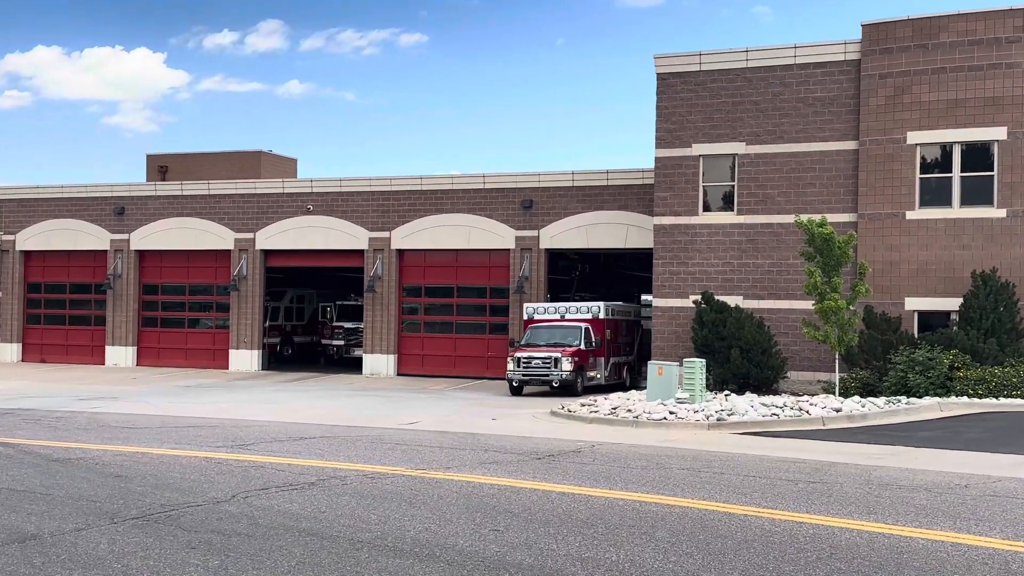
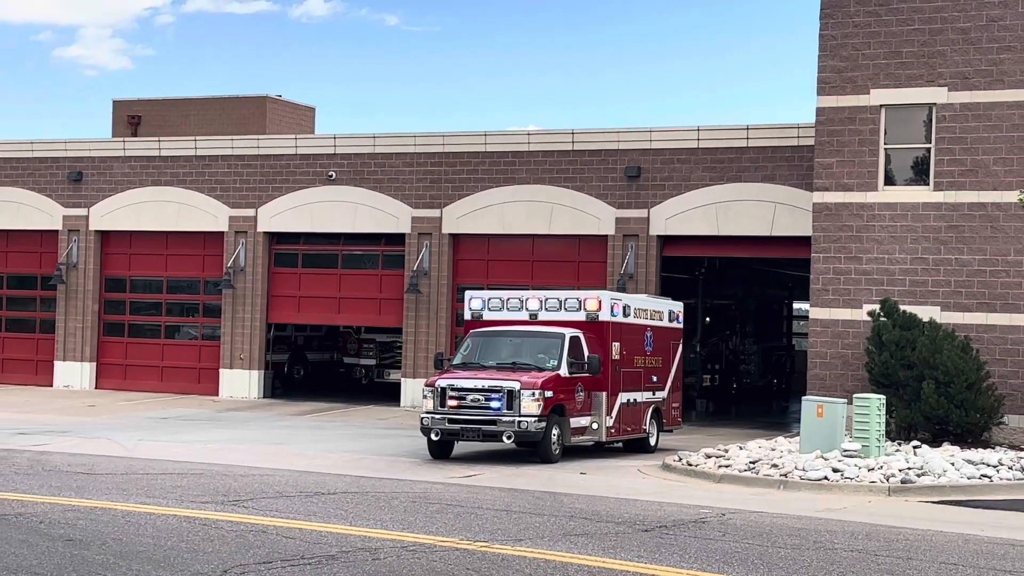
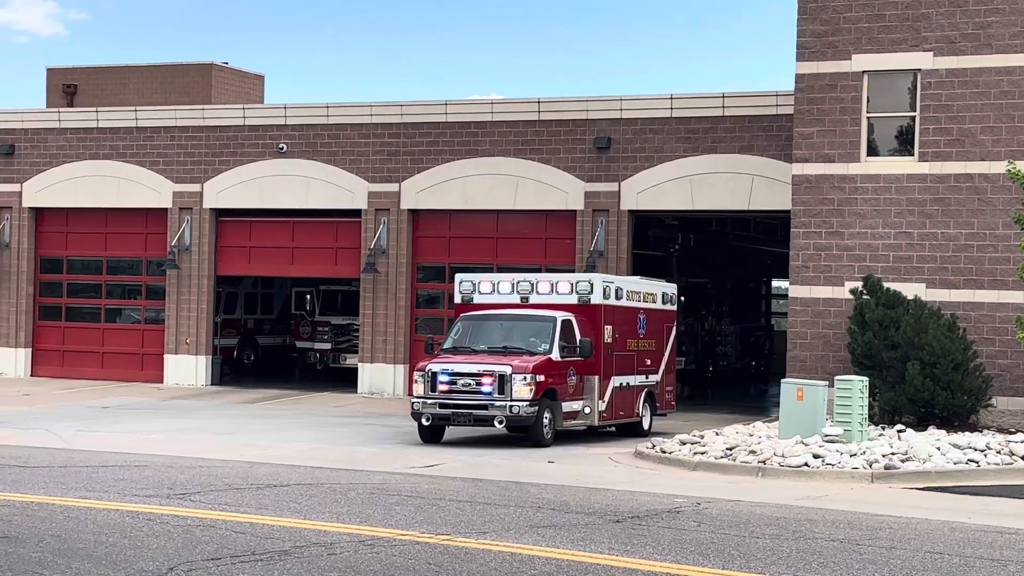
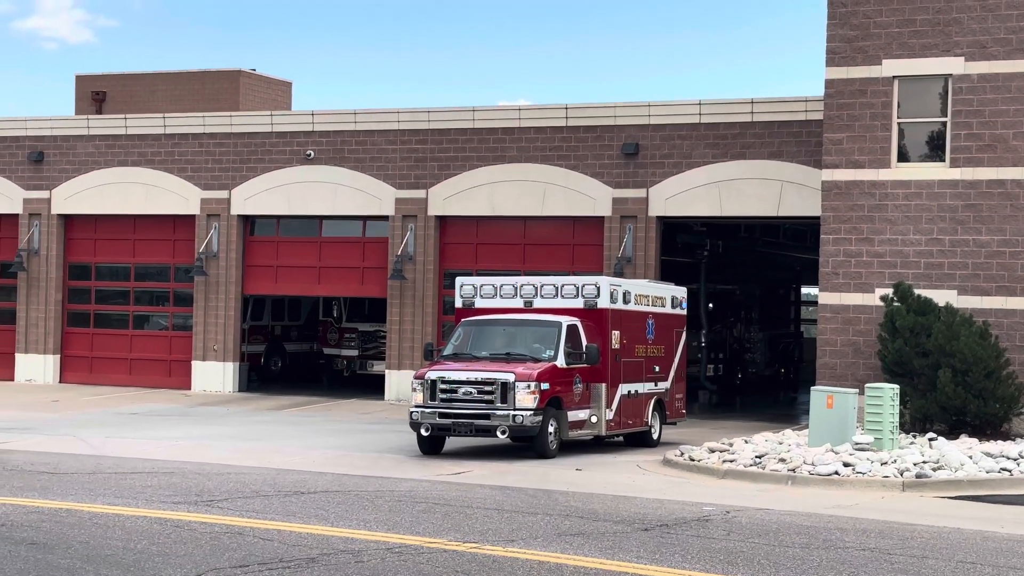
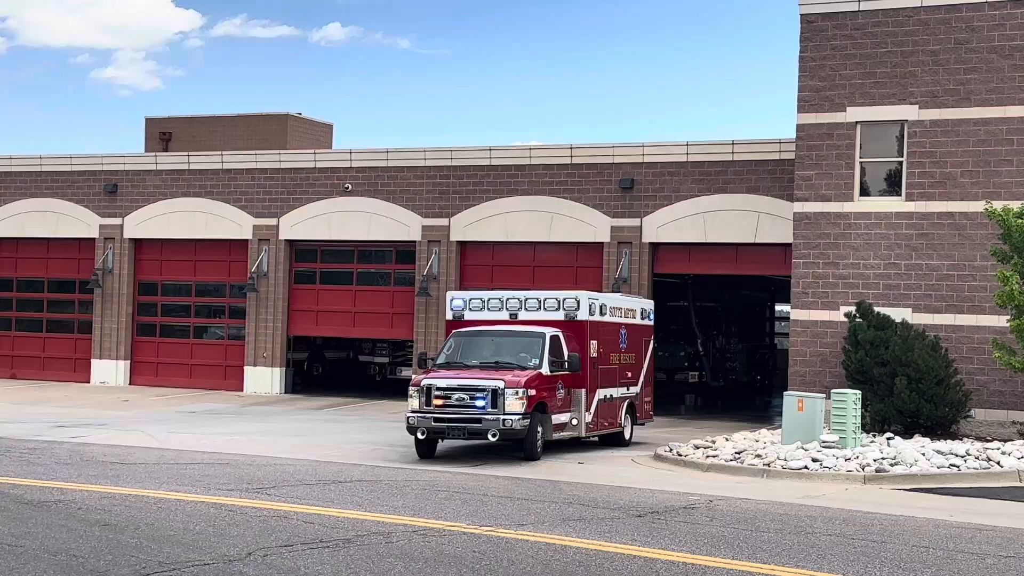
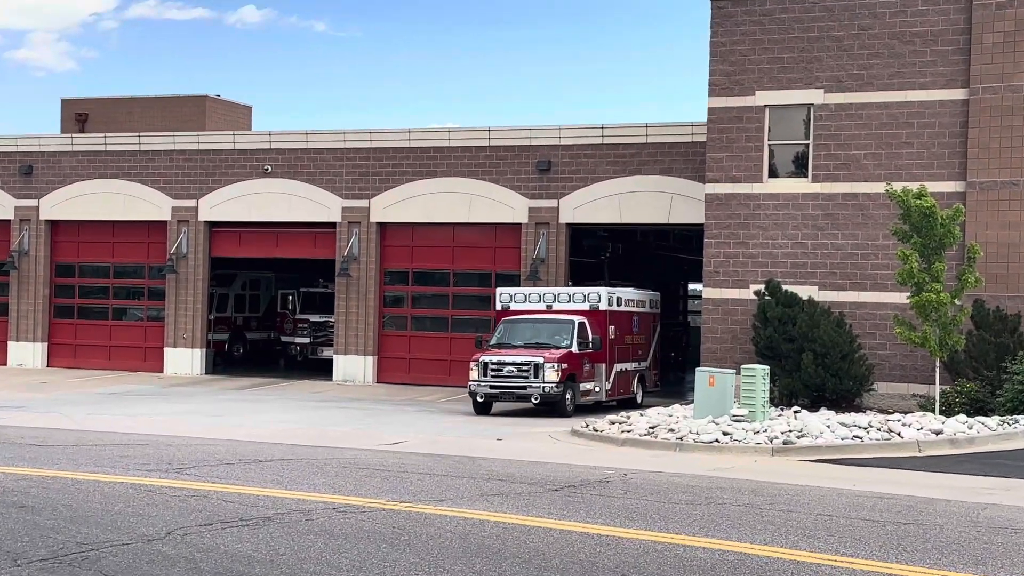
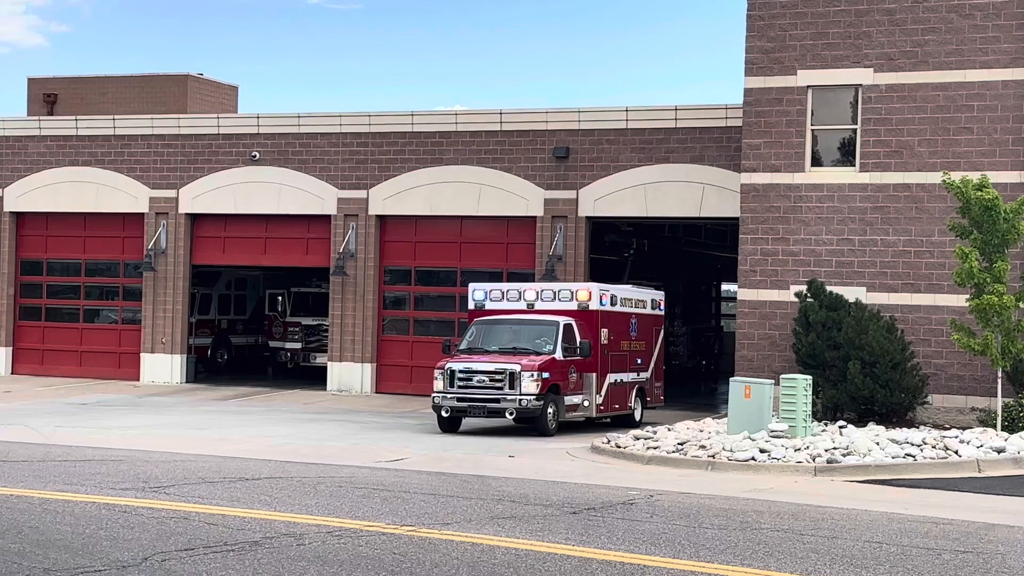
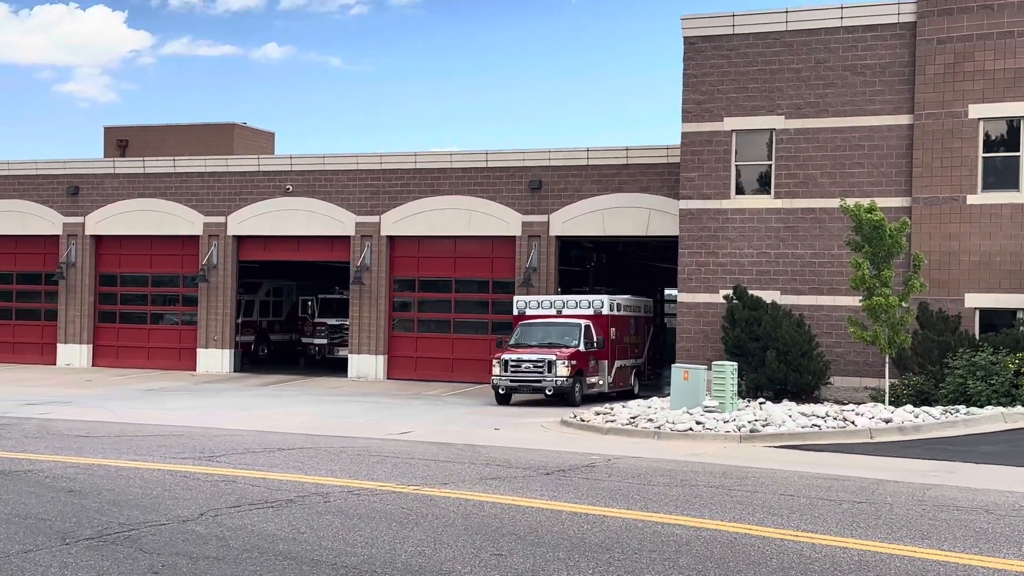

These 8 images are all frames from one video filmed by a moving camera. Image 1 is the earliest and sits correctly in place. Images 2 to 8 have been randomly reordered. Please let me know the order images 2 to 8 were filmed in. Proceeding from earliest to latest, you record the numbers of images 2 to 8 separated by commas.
8, 6, 7, 3, 4, 2, 5
